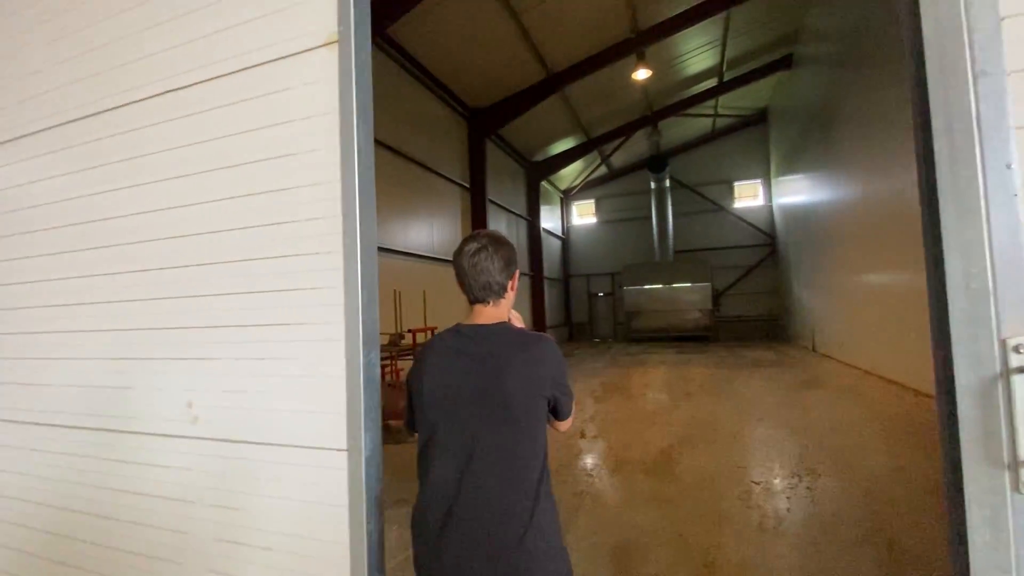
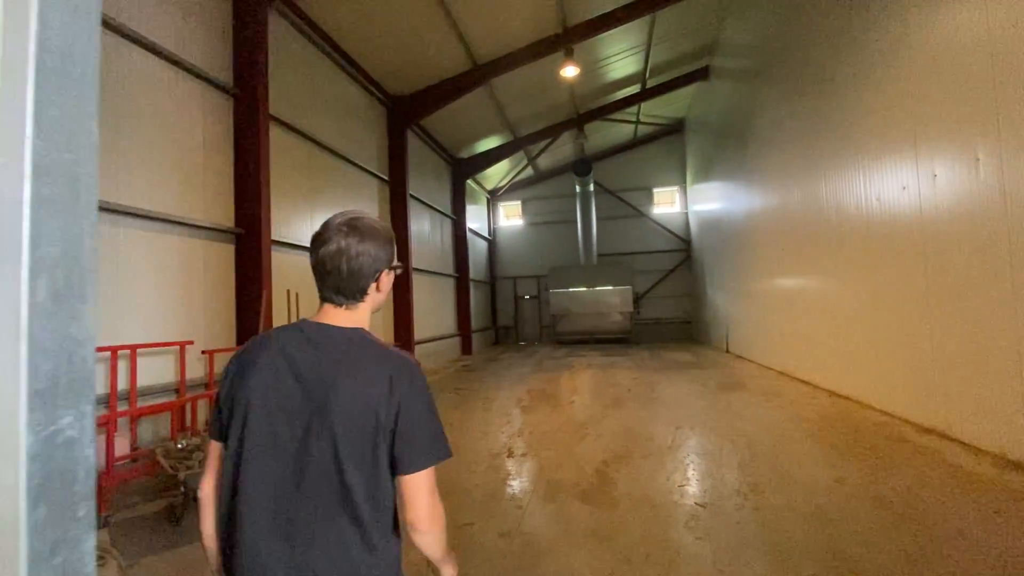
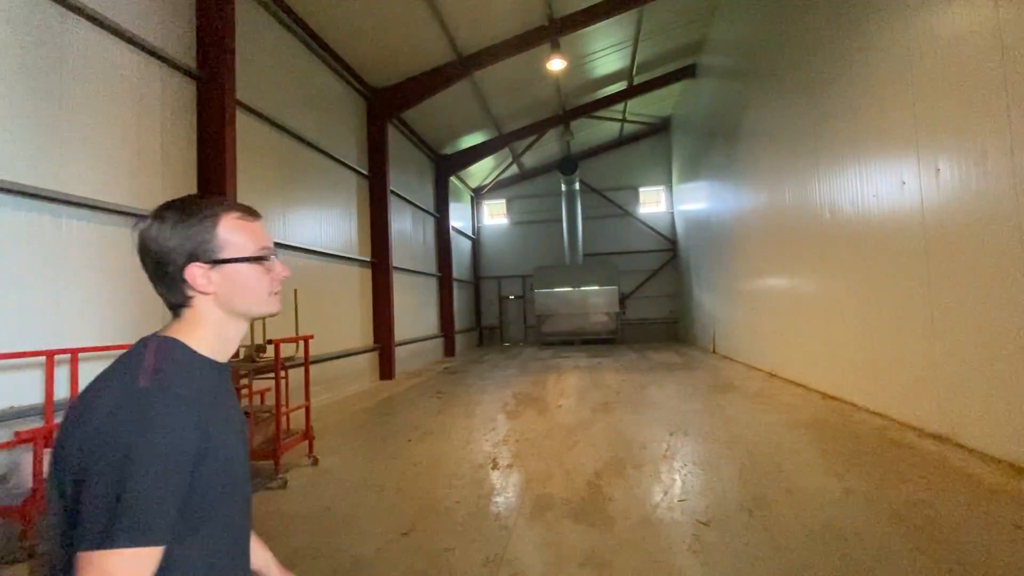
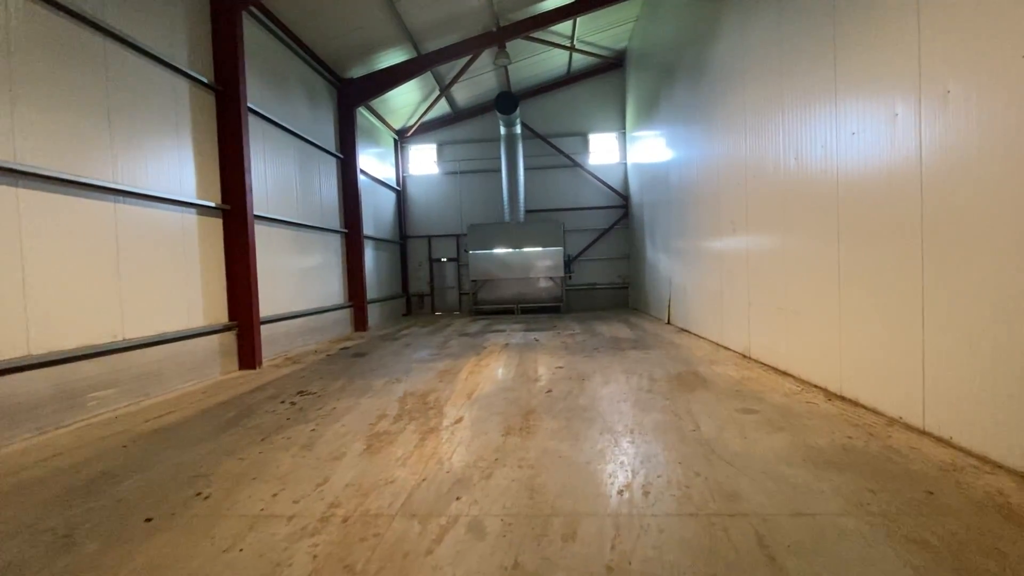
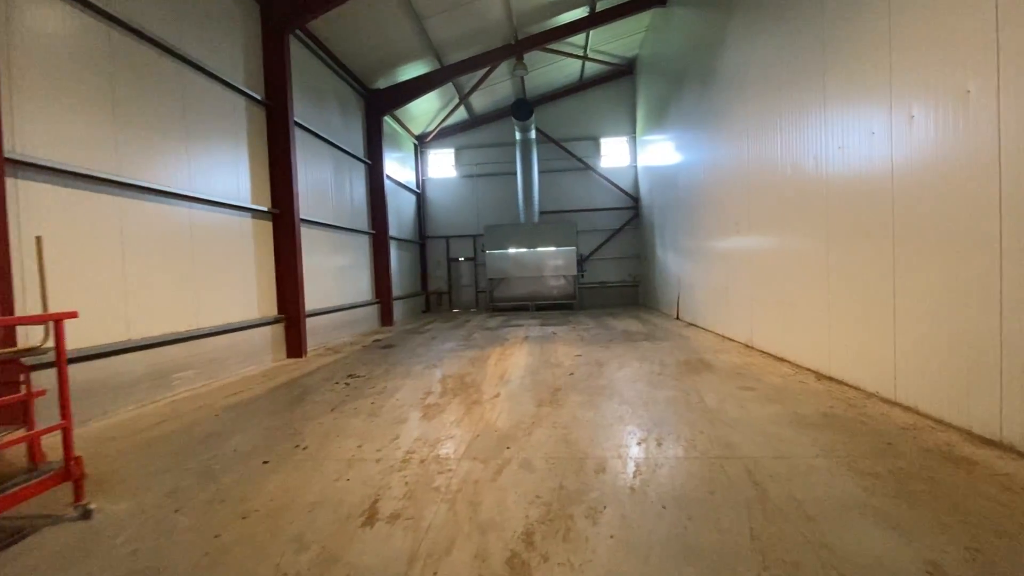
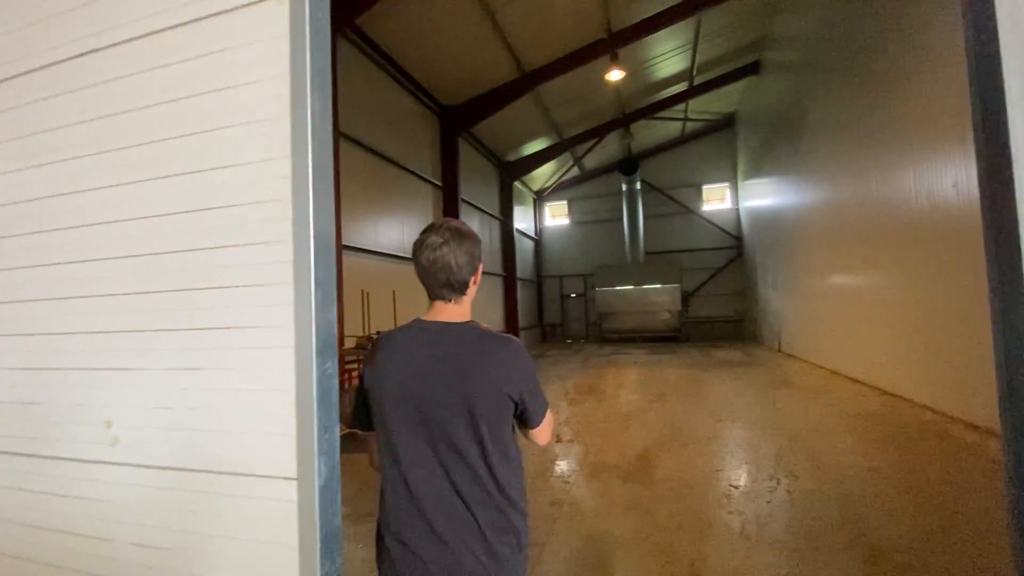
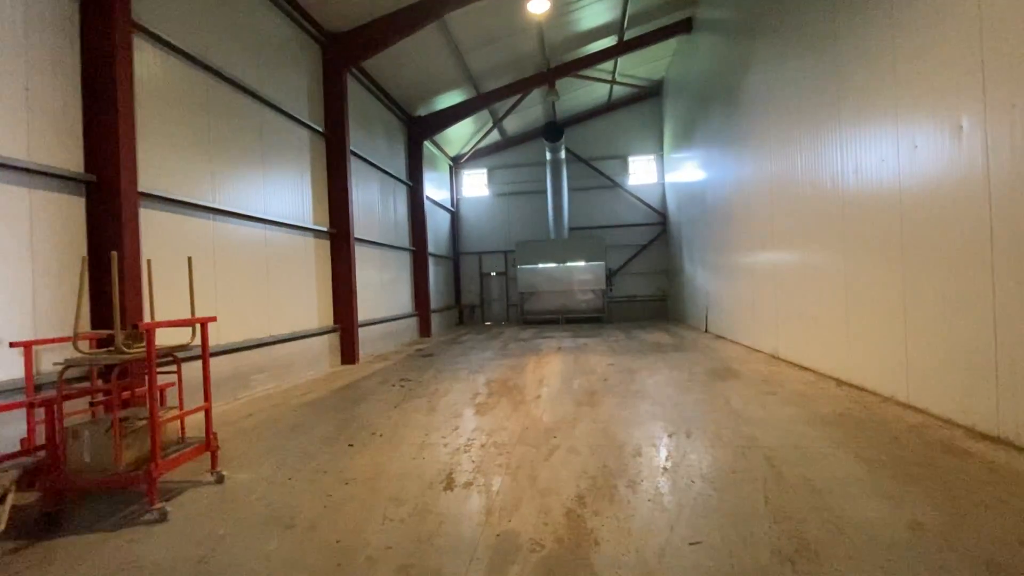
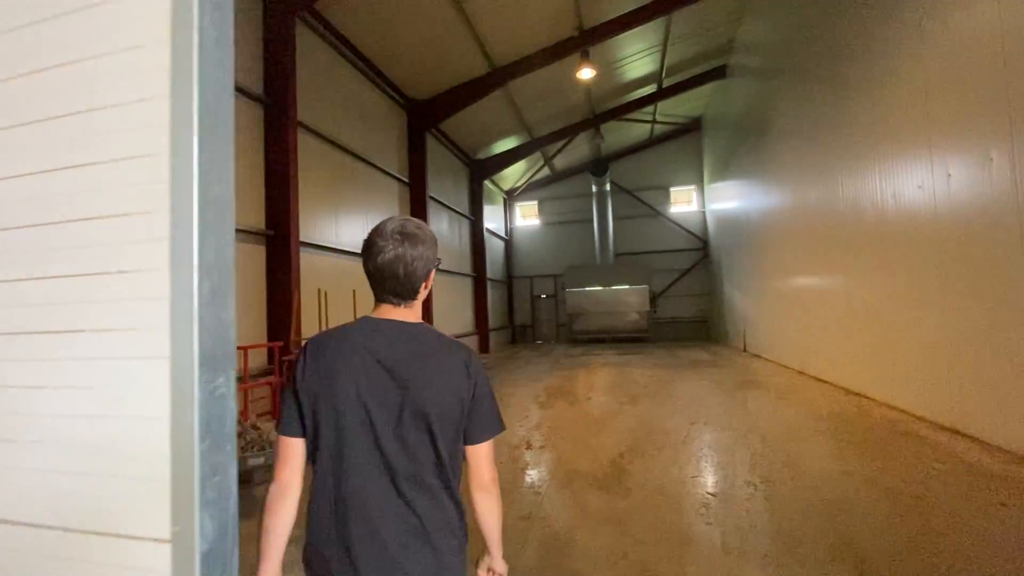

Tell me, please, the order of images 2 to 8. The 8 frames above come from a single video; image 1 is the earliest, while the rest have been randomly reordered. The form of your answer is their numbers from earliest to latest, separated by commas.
6, 8, 2, 3, 7, 5, 4
